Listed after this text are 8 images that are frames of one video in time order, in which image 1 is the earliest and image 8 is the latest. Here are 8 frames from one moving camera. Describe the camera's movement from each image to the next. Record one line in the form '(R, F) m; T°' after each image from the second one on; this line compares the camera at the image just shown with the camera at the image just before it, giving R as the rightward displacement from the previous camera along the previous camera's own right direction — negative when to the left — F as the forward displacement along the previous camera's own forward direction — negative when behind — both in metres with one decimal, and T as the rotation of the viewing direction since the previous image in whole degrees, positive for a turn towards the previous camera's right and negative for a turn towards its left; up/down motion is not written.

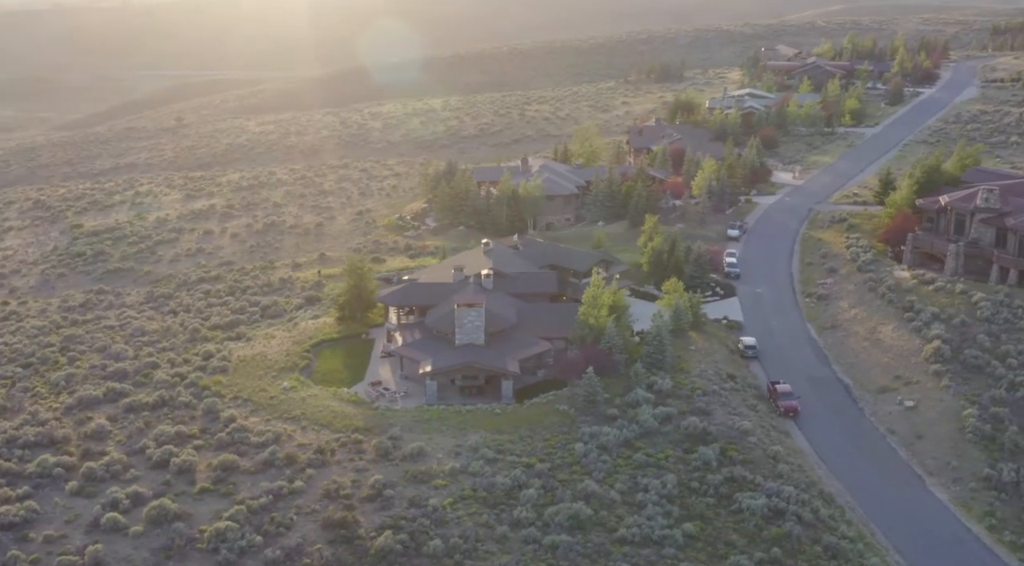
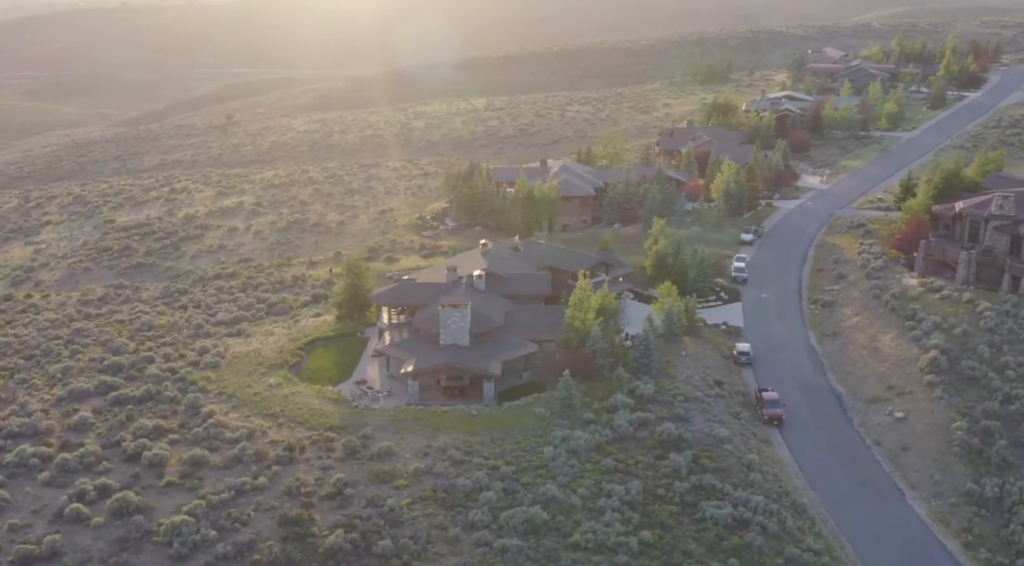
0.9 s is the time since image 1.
(+2.1, +0.2) m; -3°
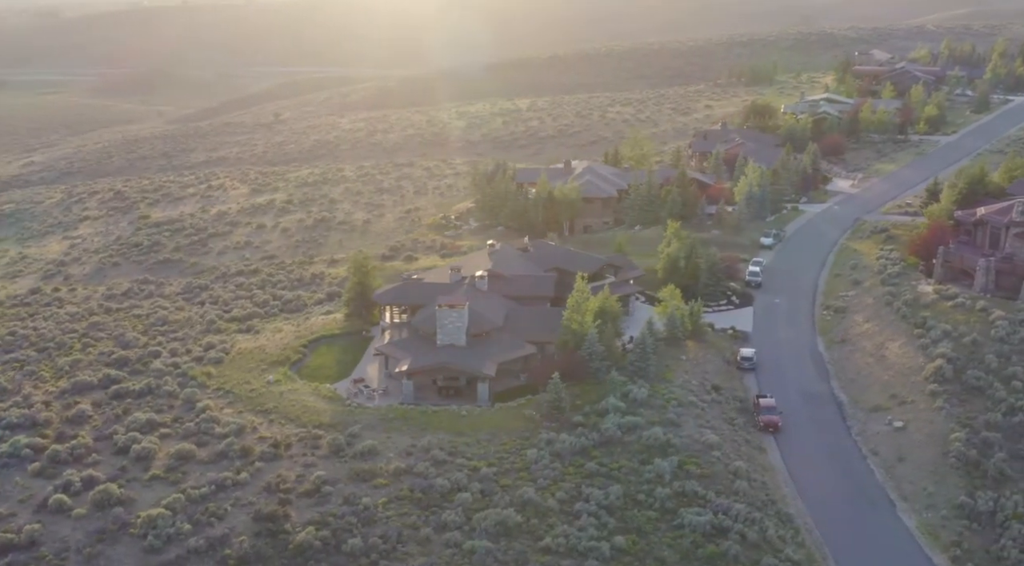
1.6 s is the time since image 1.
(+1.7, +0.1) m; -3°
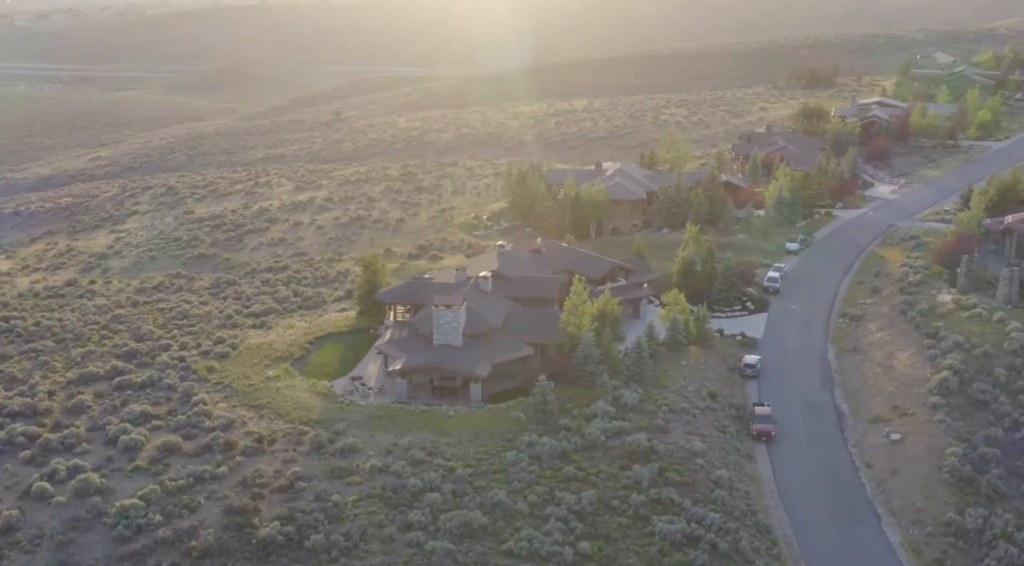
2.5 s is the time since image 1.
(+2.1, +0.1) m; -3°
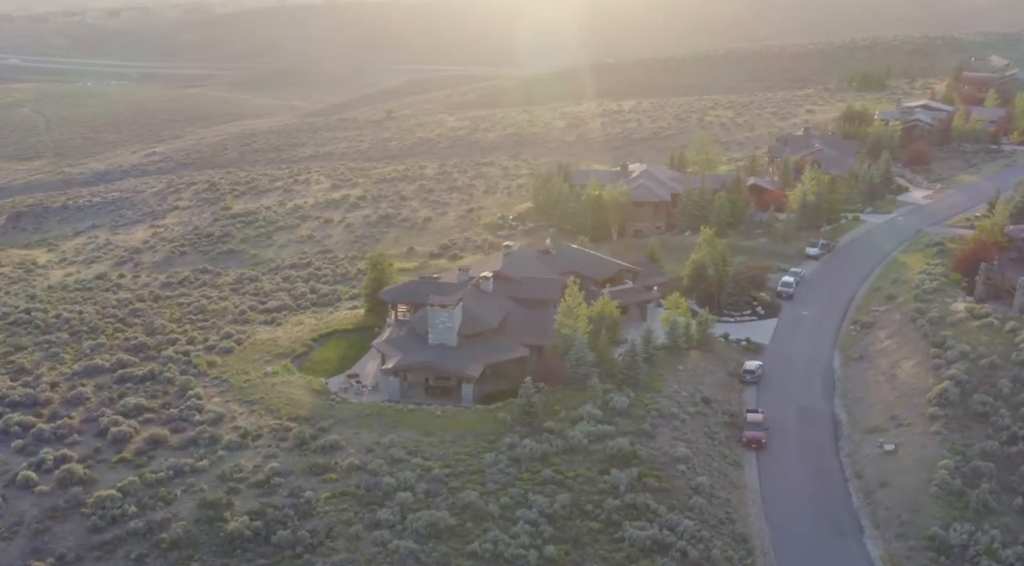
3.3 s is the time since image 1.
(+1.9, +0.1) m; -3°
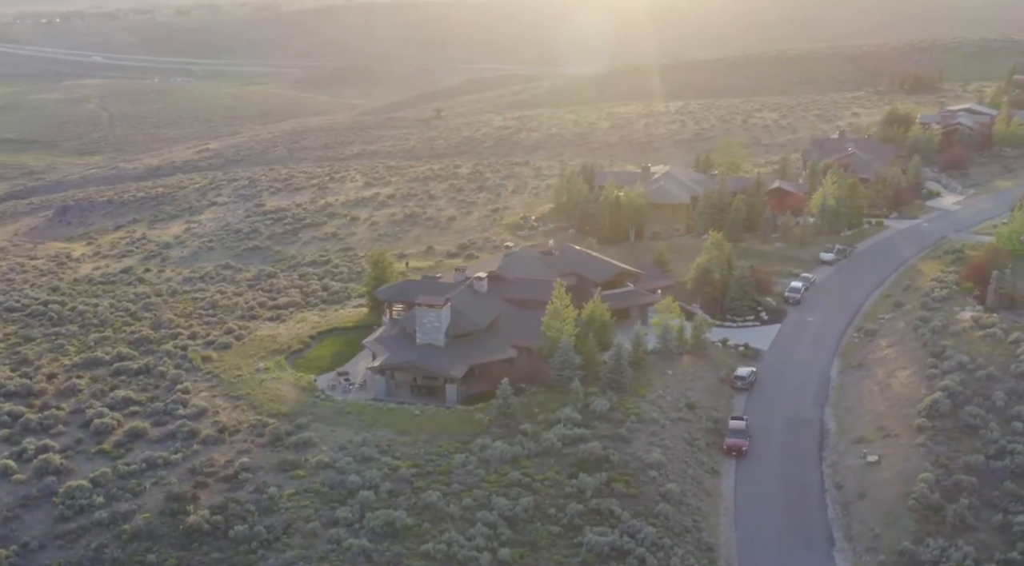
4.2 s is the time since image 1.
(+2.1, +0.1) m; -3°
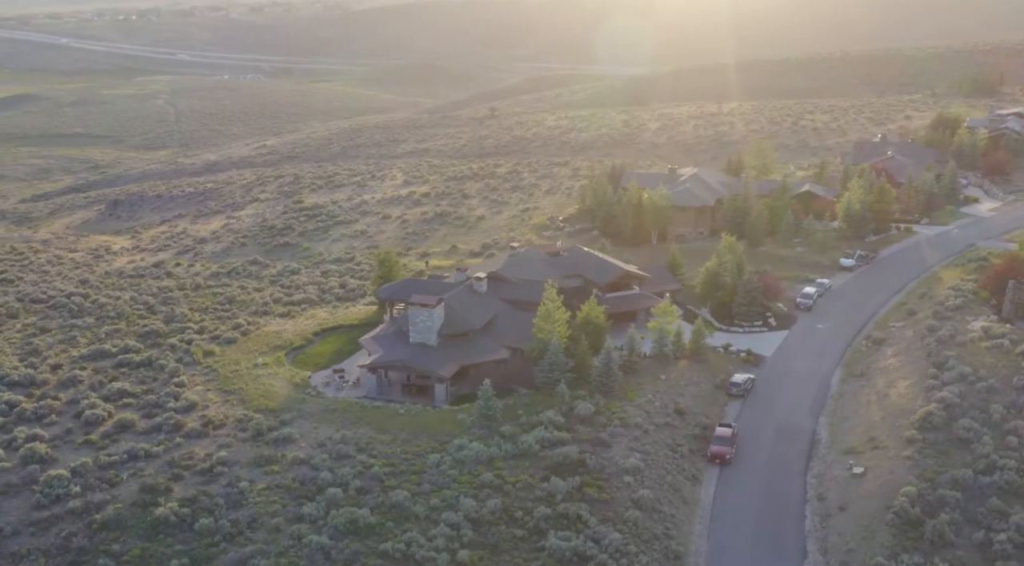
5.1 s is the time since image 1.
(+2.2, +0.1) m; -3°
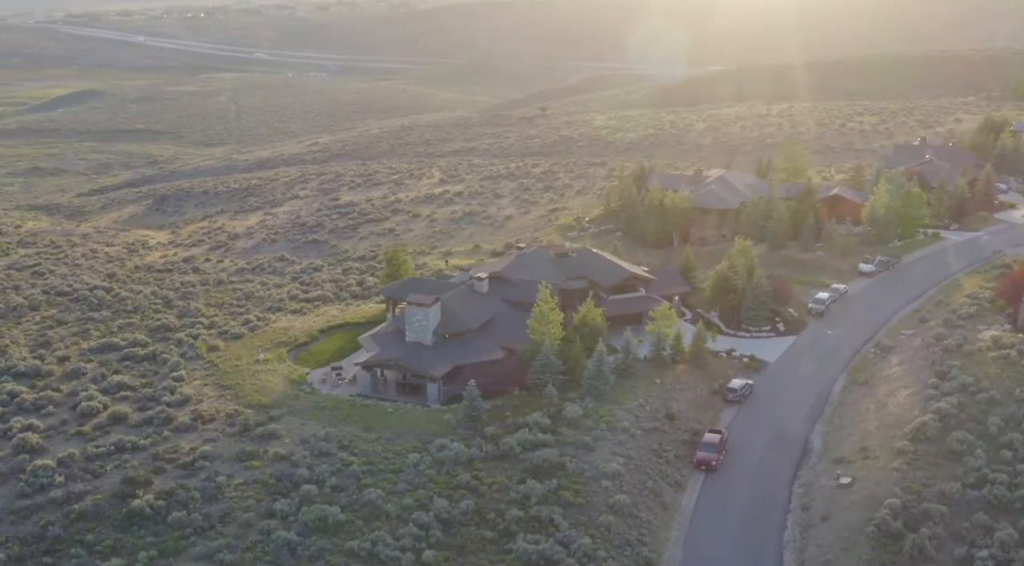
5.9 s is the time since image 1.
(+1.9, +0.1) m; -3°
